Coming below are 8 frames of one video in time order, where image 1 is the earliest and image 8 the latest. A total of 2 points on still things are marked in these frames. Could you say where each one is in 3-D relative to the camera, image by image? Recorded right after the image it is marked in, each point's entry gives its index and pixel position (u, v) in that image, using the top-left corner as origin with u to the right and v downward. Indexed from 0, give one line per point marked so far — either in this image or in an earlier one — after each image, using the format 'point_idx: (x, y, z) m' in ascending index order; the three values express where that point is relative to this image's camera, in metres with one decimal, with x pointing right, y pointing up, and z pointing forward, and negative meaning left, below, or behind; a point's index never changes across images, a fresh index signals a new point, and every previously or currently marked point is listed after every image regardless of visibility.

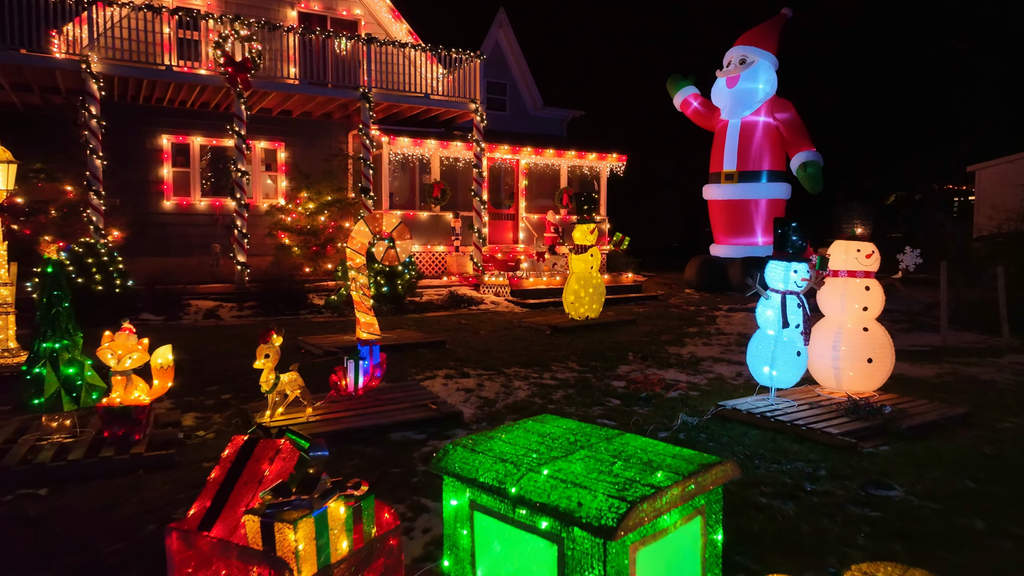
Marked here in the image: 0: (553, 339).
0: (+0.5, -0.7, +9.2) m
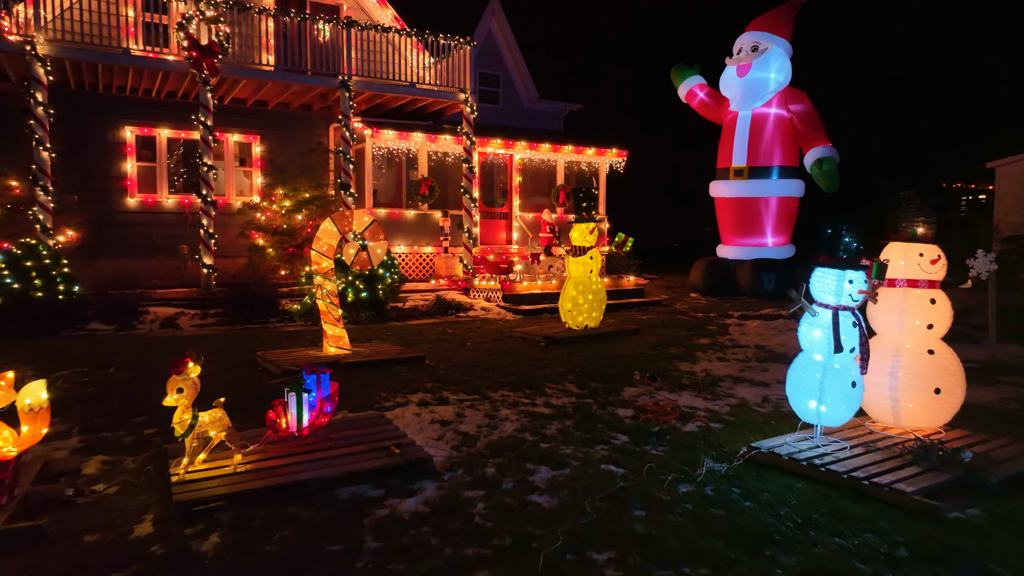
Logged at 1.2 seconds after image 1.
0: (+0.4, -0.7, +8.1) m
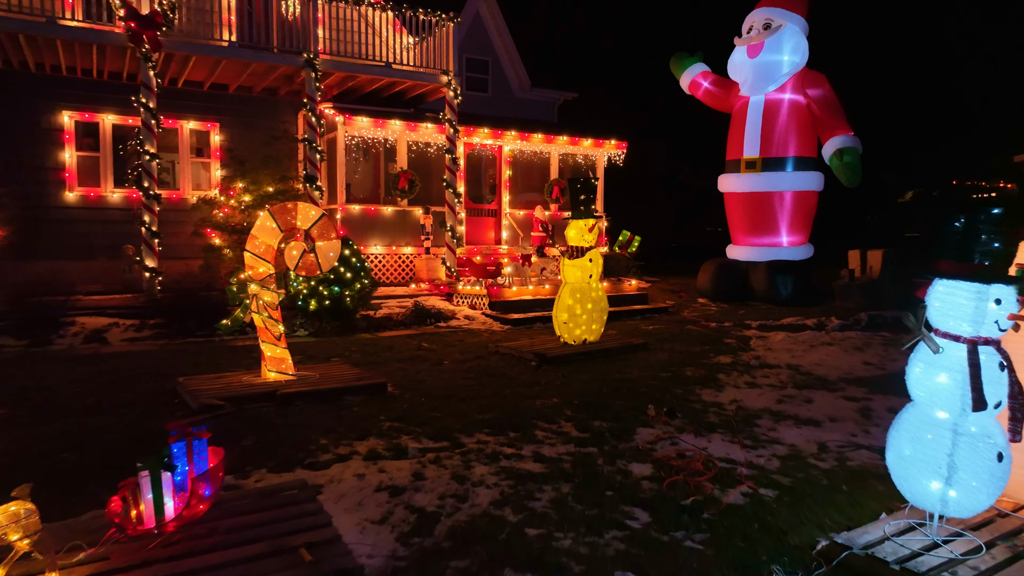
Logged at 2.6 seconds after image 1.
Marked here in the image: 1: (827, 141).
0: (+0.3, -0.8, +6.7) m
1: (+4.9, +2.3, +11.2) m
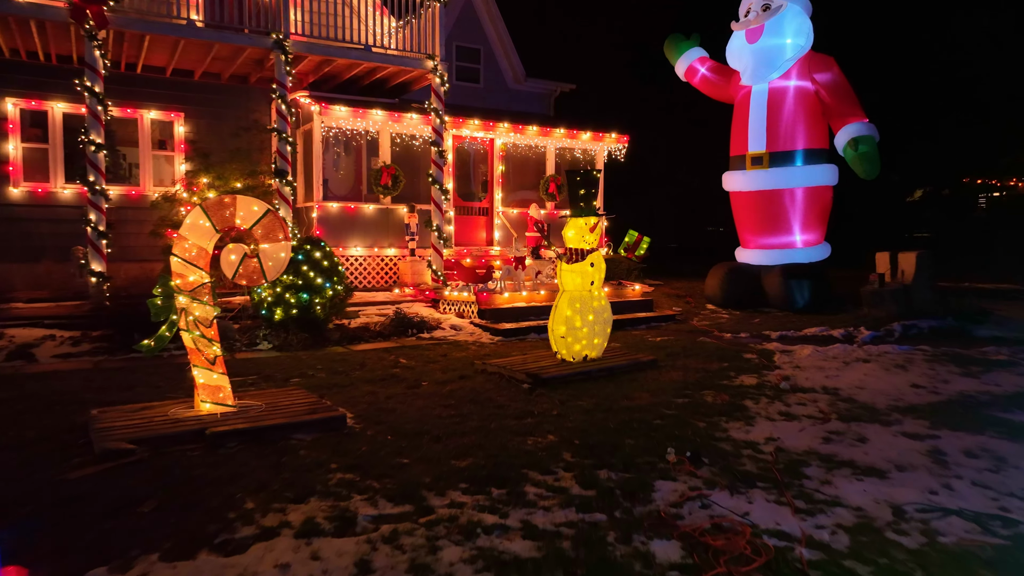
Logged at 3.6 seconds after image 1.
0: (+0.2, -0.9, +5.7) m
1: (+4.7, +2.2, +10.2) m
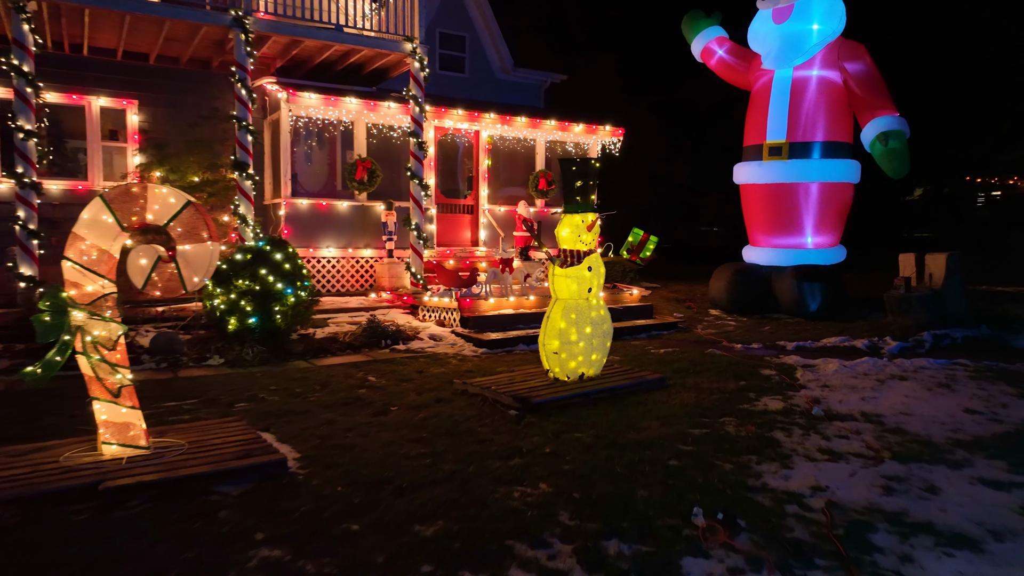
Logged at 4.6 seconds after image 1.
0: (+0.1, -1.0, +4.7) m
1: (+4.6, +2.2, +9.3) m
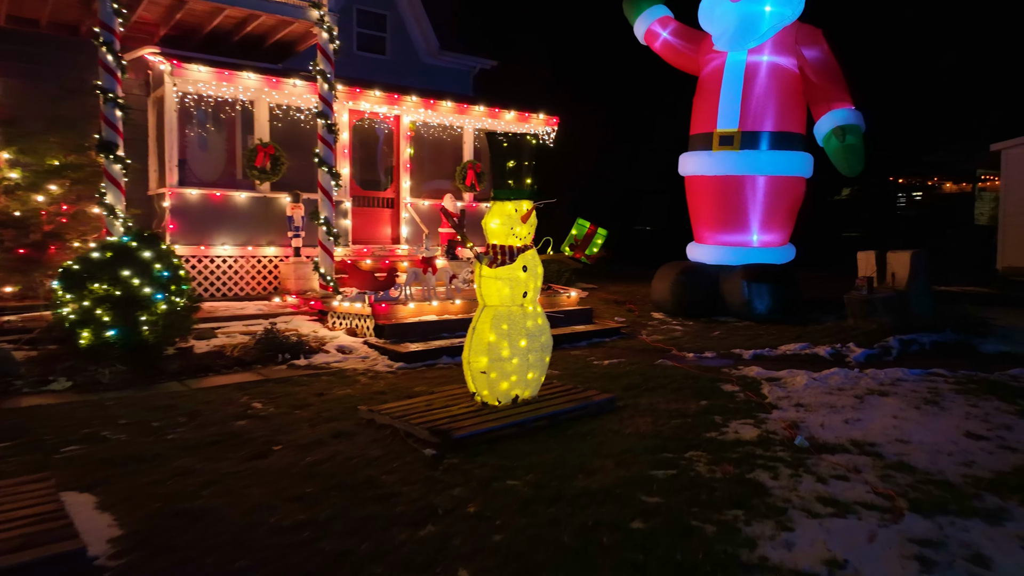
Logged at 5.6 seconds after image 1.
0: (-0.4, -1.0, +3.6) m
1: (+3.7, +2.2, +8.6) m
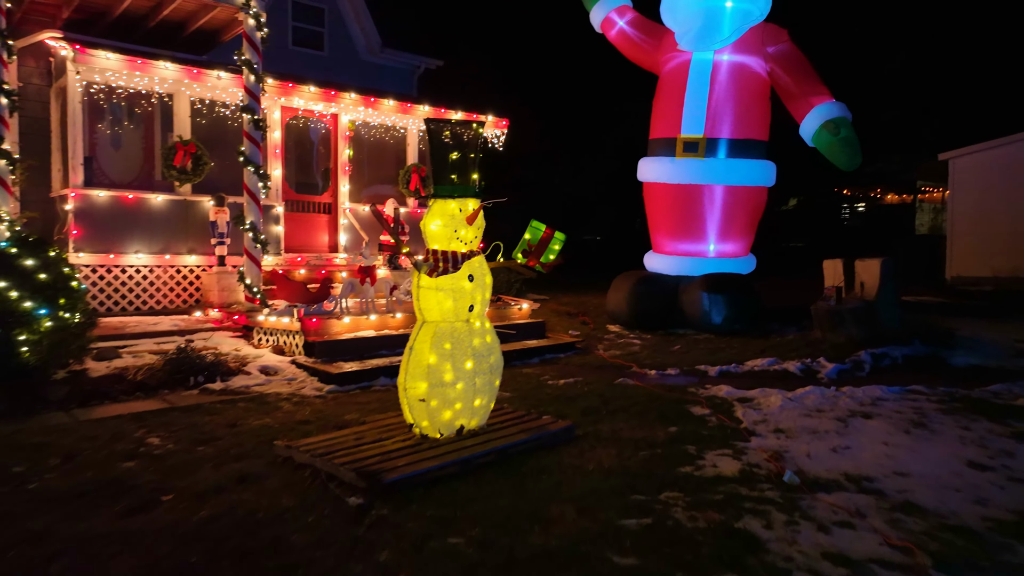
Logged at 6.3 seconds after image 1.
0: (-0.6, -1.1, +2.9) m
1: (+3.1, +2.0, +8.2) m
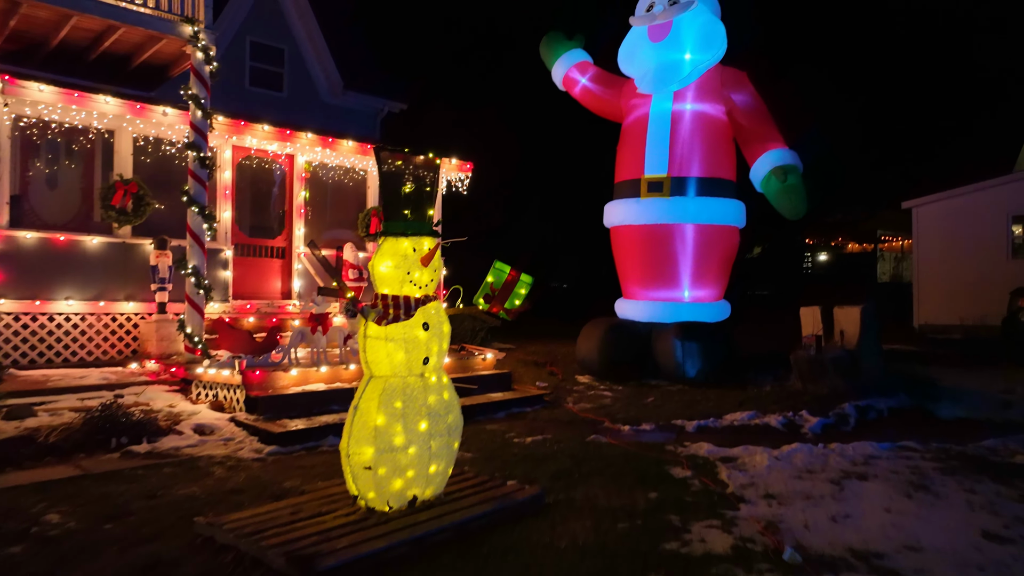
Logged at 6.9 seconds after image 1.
0: (-0.7, -1.2, +2.3) m
1: (+2.7, +1.5, +8.0) m
